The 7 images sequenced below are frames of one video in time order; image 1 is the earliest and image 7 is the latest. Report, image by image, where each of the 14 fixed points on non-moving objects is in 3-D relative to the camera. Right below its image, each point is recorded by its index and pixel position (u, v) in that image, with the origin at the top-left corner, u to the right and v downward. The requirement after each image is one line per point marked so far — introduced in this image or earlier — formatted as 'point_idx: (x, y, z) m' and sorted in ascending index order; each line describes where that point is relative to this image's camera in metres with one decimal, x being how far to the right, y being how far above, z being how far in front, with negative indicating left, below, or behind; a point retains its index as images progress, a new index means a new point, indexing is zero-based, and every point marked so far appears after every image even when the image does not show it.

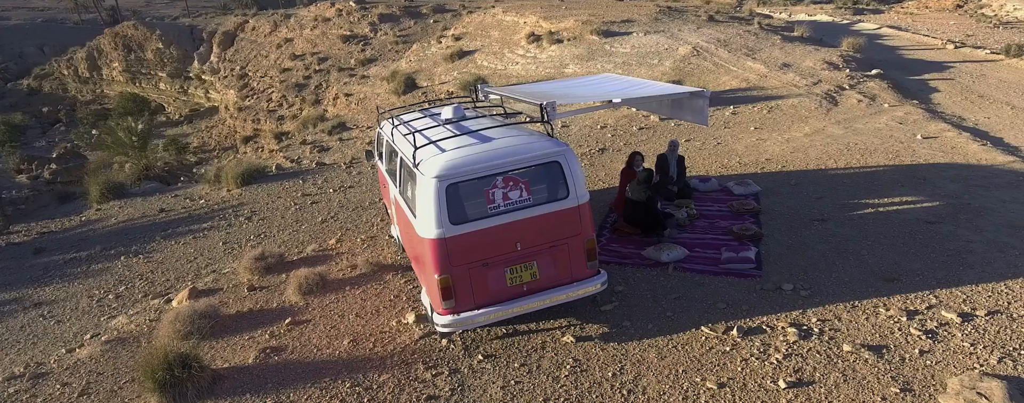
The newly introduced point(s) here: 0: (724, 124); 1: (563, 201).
0: (+4.4, +1.6, +14.1) m
1: (+0.5, 0.0, +6.5) m
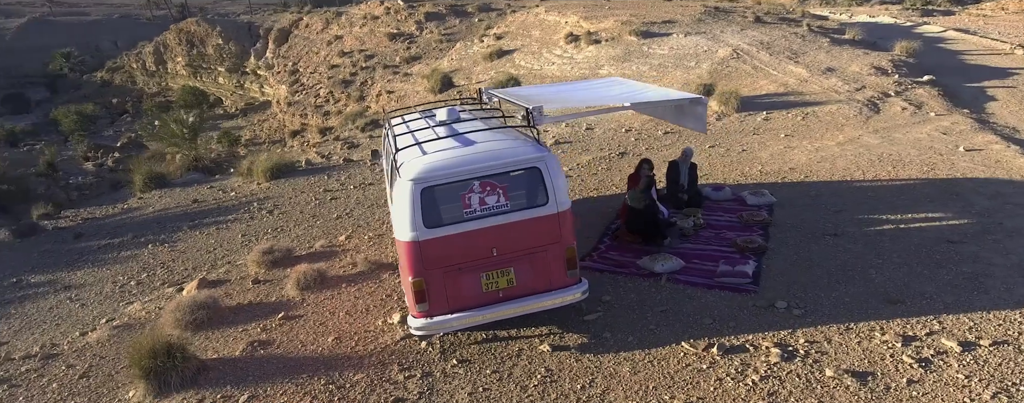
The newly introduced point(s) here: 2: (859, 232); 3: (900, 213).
0: (+4.9, +1.4, +13.7) m
1: (+0.3, -0.1, +6.5) m
2: (+4.5, -0.4, +8.7) m
3: (+5.3, -0.2, +9.1) m
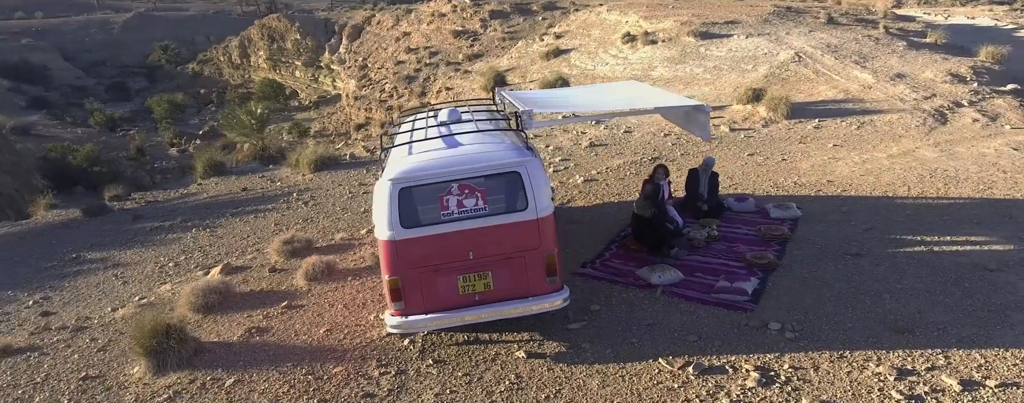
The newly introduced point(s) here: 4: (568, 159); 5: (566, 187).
0: (+5.6, +1.2, +13.0) m
1: (+0.1, -0.1, +6.4) m
2: (+4.5, -0.6, +8.1) m
3: (+5.4, -0.4, +8.5) m
4: (+1.1, +0.8, +13.1) m
5: (+0.9, +0.2, +11.6) m
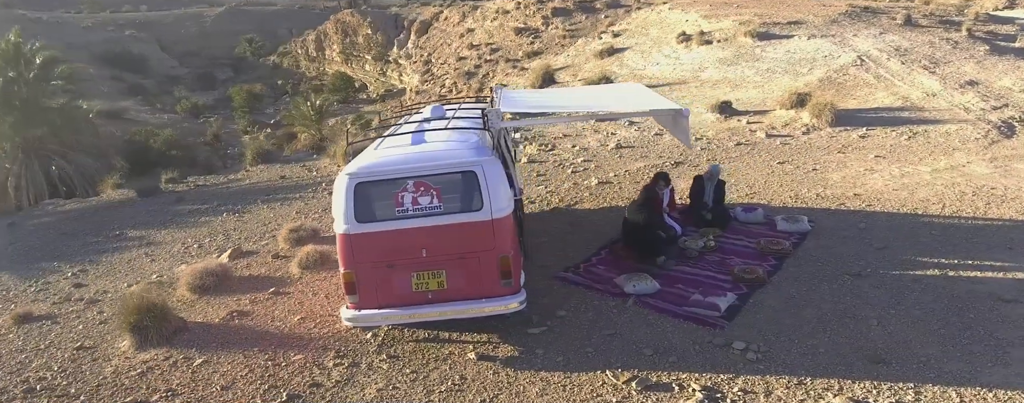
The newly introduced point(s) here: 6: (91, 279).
0: (+5.9, +1.0, +12.2) m
1: (-0.4, -0.1, +6.3) m
2: (+4.2, -0.8, +7.5) m
3: (+5.2, -0.7, +7.7) m
4: (+1.5, +0.8, +12.9) m
5: (+1.1, +0.2, +11.4) m
6: (-6.6, -1.2, +10.6) m
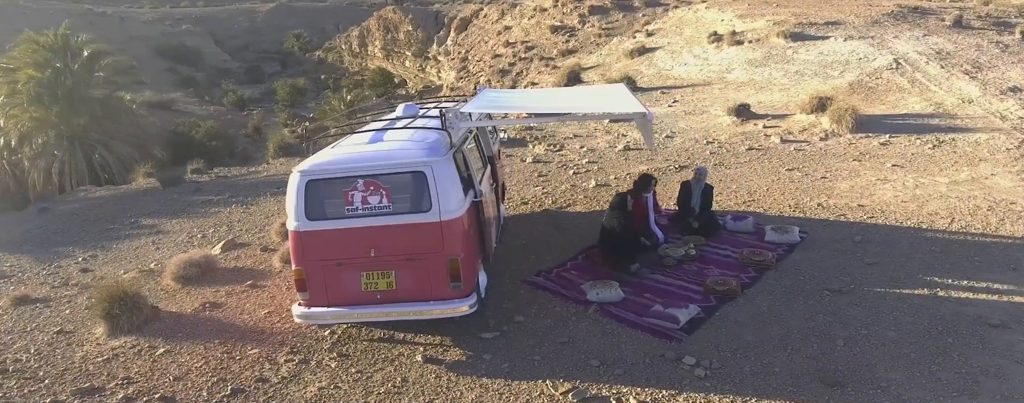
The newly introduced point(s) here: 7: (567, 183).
0: (+5.9, +0.8, +11.6) m
1: (-0.8, -0.1, +6.2) m
2: (+3.8, -0.9, +7.0) m
3: (+4.8, -0.8, +7.2) m
4: (+1.6, +0.7, +12.6) m
5: (+1.0, +0.2, +11.2) m
6: (-6.8, -1.0, +11.0) m
7: (+0.9, +0.3, +11.6) m
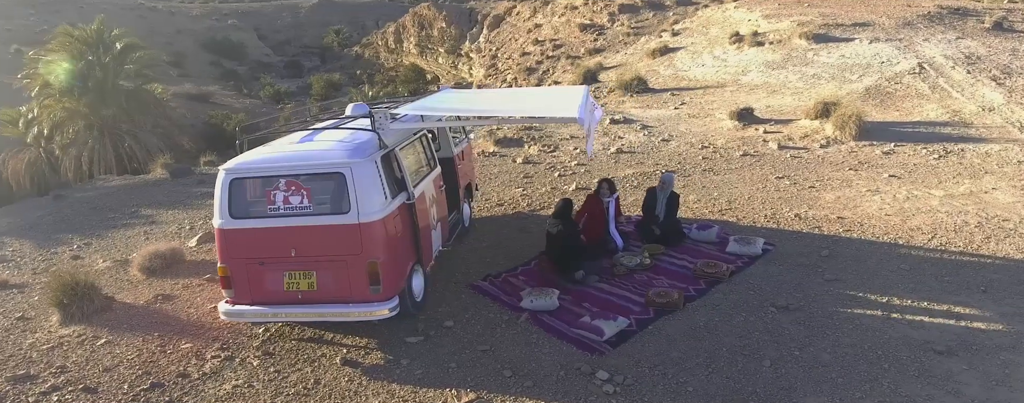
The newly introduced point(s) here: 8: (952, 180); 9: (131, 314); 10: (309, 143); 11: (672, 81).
0: (+5.6, +0.6, +11.0) m
1: (-1.6, -0.1, +6.1) m
2: (+3.1, -1.1, +6.6) m
3: (+4.1, -1.0, +6.7) m
4: (+1.3, +0.7, +12.4) m
5: (+0.7, +0.1, +10.9) m
6: (-7.2, -0.8, +11.3) m
7: (+0.6, +0.3, +11.4) m
8: (+6.6, +0.3, +10.0) m
9: (-4.4, -1.3, +7.8) m
10: (-2.0, +0.6, +6.6) m
11: (+4.4, +3.3, +18.4) m
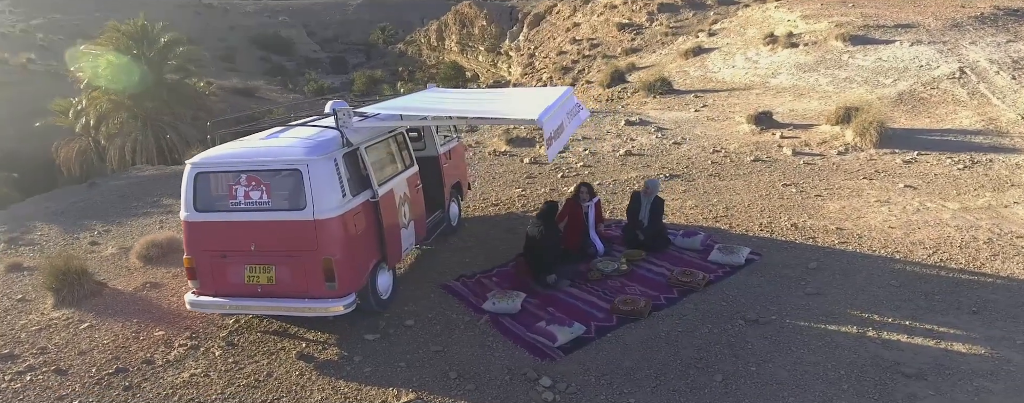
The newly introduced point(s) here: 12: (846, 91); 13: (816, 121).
0: (+5.6, +0.4, +10.5) m
1: (-2.0, -0.1, +6.2) m
2: (+2.7, -1.2, +6.3) m
3: (+3.7, -1.1, +6.3) m
4: (+1.4, +0.6, +12.2) m
5: (+0.6, +0.1, +10.8) m
6: (-7.2, -0.6, +11.8) m
7: (+0.6, +0.3, +11.2) m
8: (+6.4, +0.1, +9.4) m
9: (-4.7, -1.2, +8.1) m
10: (-2.3, +0.6, +6.7) m
11: (+5.0, +3.2, +17.9) m
12: (+7.2, +2.4, +14.6) m
13: (+5.9, +1.6, +13.0) m
